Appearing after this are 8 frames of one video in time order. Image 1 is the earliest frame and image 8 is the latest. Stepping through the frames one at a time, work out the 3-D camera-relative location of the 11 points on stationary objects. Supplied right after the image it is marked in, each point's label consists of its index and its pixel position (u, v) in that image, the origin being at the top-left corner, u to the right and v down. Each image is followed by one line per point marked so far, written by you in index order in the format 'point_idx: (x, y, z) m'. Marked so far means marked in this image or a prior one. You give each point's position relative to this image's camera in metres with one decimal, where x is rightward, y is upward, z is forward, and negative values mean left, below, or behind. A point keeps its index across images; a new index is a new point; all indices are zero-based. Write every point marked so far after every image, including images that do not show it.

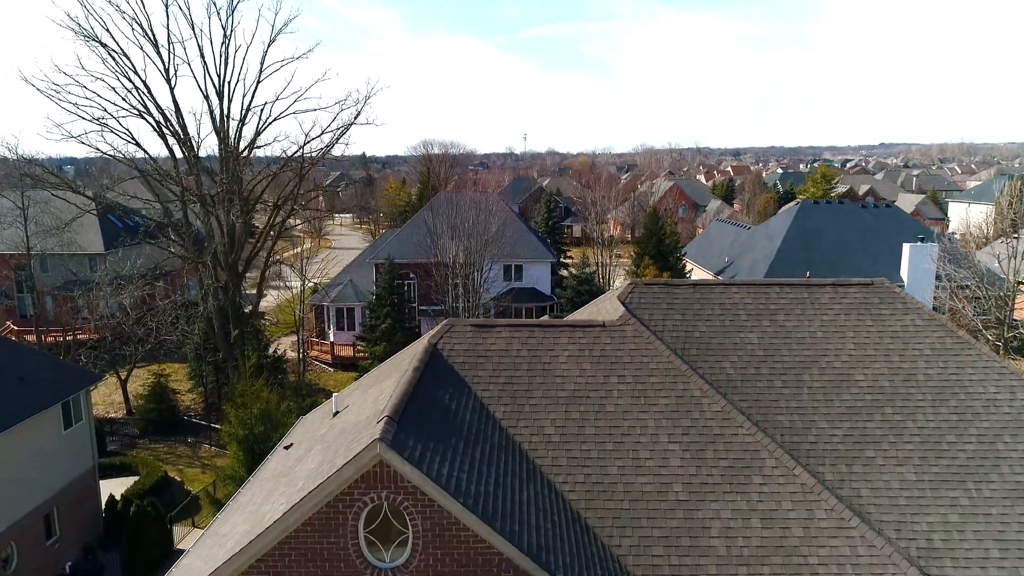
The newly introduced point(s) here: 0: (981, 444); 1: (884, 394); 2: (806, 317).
0: (+7.7, -2.5, +11.9) m
1: (+6.4, -1.8, +12.5) m
2: (+5.5, -0.5, +13.7) m
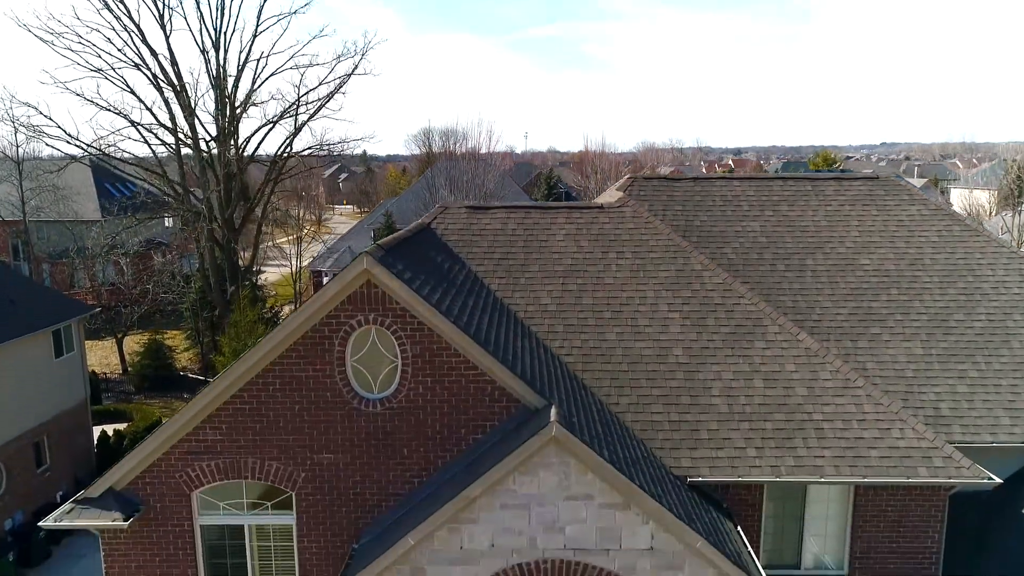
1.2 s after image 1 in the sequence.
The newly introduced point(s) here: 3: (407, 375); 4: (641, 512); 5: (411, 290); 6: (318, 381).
0: (+7.6, -0.5, +11.6) m
1: (+6.3, +0.2, +12.2) m
2: (+5.5, +1.5, +13.4) m
3: (-1.2, -1.0, +8.0) m
4: (+1.4, -2.4, +7.7) m
5: (-1.1, 0.0, +7.7) m
6: (-2.1, -1.0, +8.1) m
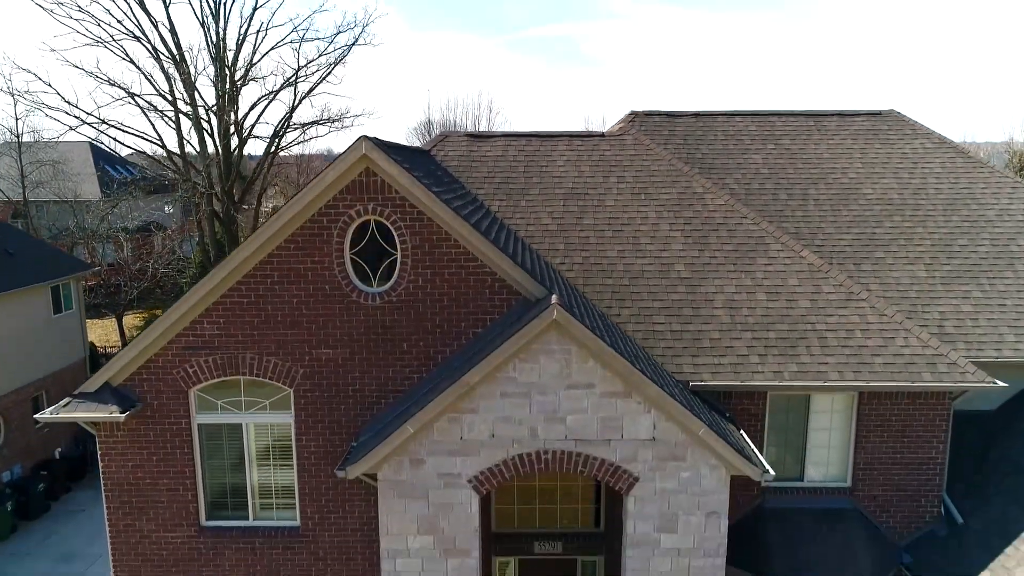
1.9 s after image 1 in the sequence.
0: (+7.6, +0.7, +11.5) m
1: (+6.3, +1.4, +12.1) m
2: (+5.5, +2.7, +13.3) m
3: (-1.2, +0.2, +8.0) m
4: (+1.4, -1.2, +7.6) m
5: (-1.1, +1.2, +7.7) m
6: (-2.1, +0.2, +8.0) m
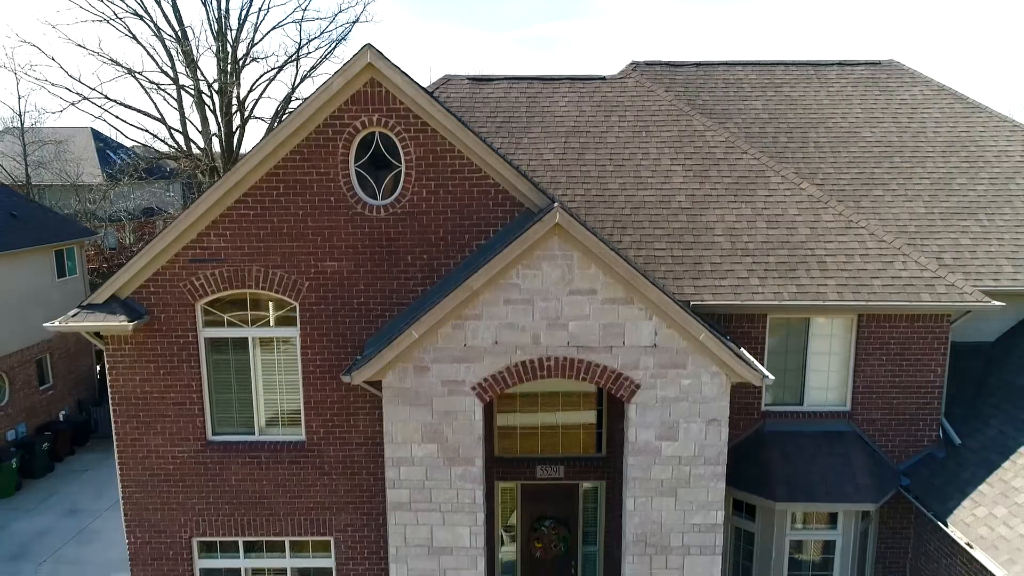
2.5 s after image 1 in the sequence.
0: (+7.7, +1.6, +11.6) m
1: (+6.4, +2.4, +12.2) m
2: (+5.5, +3.7, +13.4) m
3: (-1.1, +1.2, +8.1) m
4: (+1.4, -0.2, +7.7) m
5: (-1.0, +2.2, +7.8) m
6: (-2.1, +1.1, +8.1) m
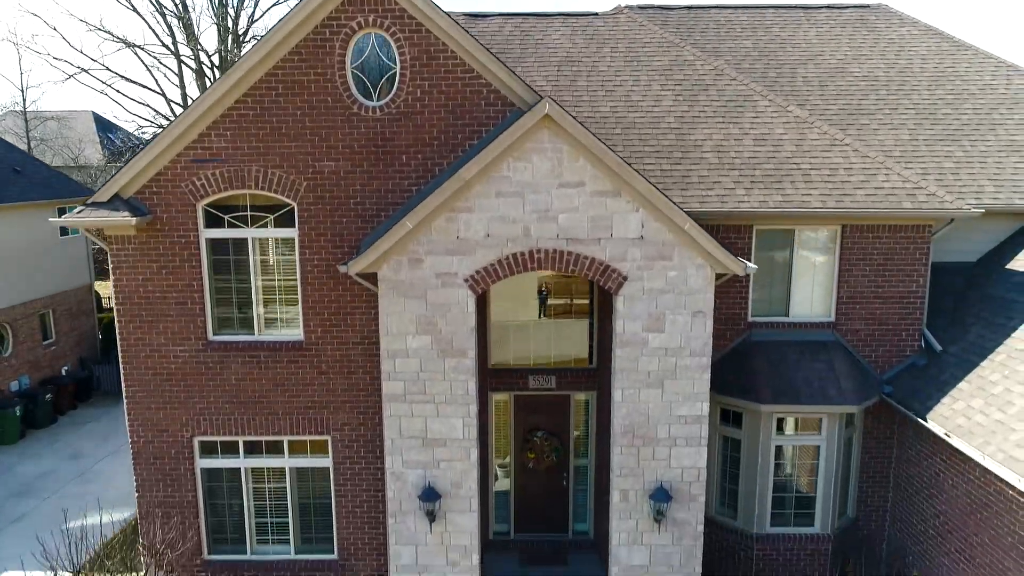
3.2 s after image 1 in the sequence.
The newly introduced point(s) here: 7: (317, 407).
0: (+7.6, +2.8, +11.8) m
1: (+6.3, +3.5, +12.4) m
2: (+5.4, +4.8, +13.6) m
3: (-1.2, +2.4, +8.3) m
4: (+1.3, +1.0, +7.9) m
5: (-1.1, +3.3, +8.0) m
6: (-2.2, +2.3, +8.3) m
7: (-2.4, -1.5, +9.0) m
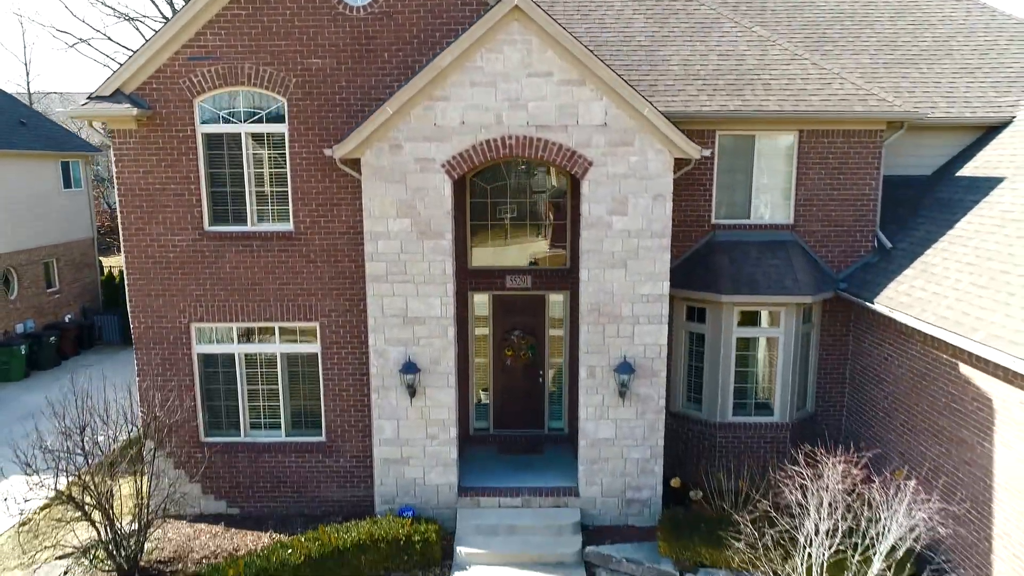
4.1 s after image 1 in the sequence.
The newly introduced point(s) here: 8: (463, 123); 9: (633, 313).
0: (+7.3, +4.2, +12.4) m
1: (+6.0, +4.9, +13.1) m
2: (+5.1, +6.2, +14.3) m
3: (-1.5, +3.8, +8.9) m
4: (+1.0, +2.4, +8.6) m
5: (-1.5, +4.7, +8.7) m
6: (-2.5, +3.7, +9.0) m
7: (-2.7, -0.1, +9.6) m
8: (-0.6, +2.0, +8.7) m
9: (+1.5, -0.3, +9.1) m
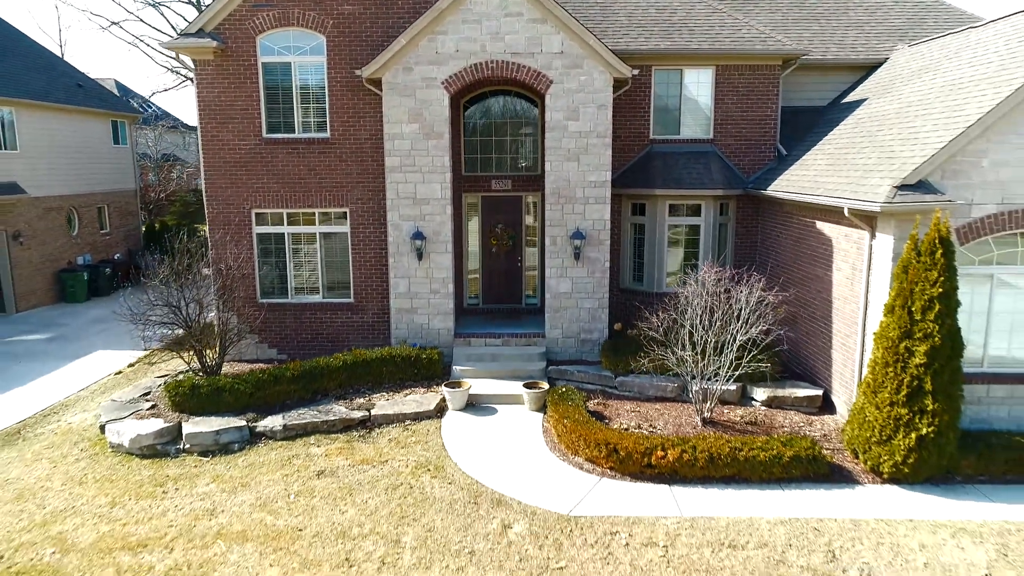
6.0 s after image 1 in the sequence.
0: (+6.9, +6.1, +15.6) m
1: (+5.7, +6.8, +16.2) m
2: (+4.8, +8.1, +17.4) m
3: (-1.8, +5.7, +12.1) m
4: (+0.7, +4.3, +11.7) m
5: (-1.8, +6.6, +11.8) m
6: (-2.8, +5.6, +12.1) m
7: (-3.0, +1.8, +12.8) m
8: (-0.9, +3.8, +11.8) m
9: (+1.2, +1.6, +12.2) m
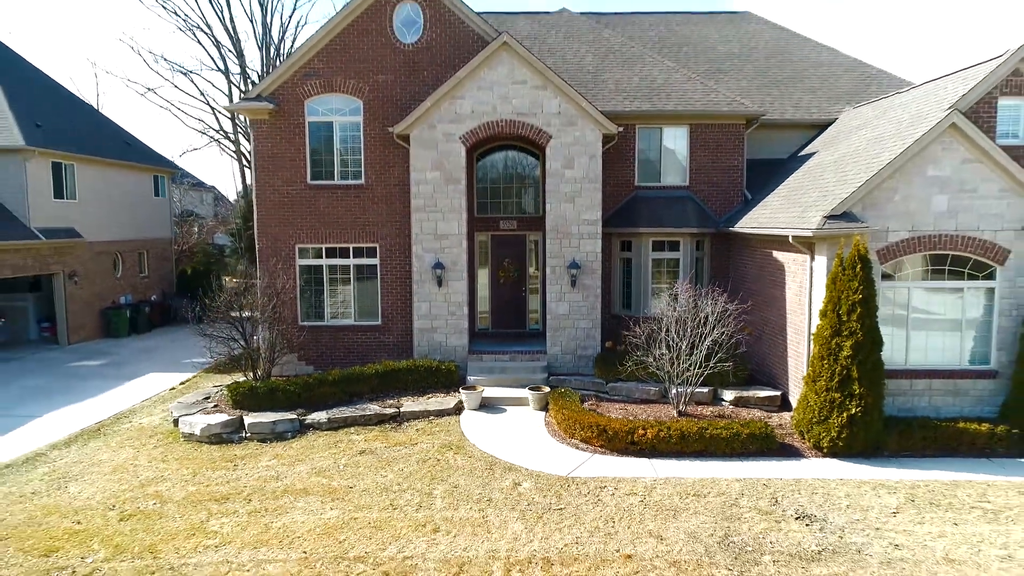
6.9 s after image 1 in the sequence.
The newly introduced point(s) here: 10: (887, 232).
0: (+7.1, +5.4, +18.1) m
1: (+5.8, +6.0, +18.8) m
2: (+4.9, +7.2, +20.1) m
3: (-1.7, +5.2, +14.6) m
4: (+0.8, +3.8, +14.1) m
5: (-1.6, +6.2, +14.4) m
6: (-2.7, +5.1, +14.6) m
7: (-2.9, +1.3, +15.0) m
8: (-0.8, +3.4, +14.2) m
9: (+1.3, +1.1, +14.4) m
10: (+5.7, +0.8, +11.0) m
